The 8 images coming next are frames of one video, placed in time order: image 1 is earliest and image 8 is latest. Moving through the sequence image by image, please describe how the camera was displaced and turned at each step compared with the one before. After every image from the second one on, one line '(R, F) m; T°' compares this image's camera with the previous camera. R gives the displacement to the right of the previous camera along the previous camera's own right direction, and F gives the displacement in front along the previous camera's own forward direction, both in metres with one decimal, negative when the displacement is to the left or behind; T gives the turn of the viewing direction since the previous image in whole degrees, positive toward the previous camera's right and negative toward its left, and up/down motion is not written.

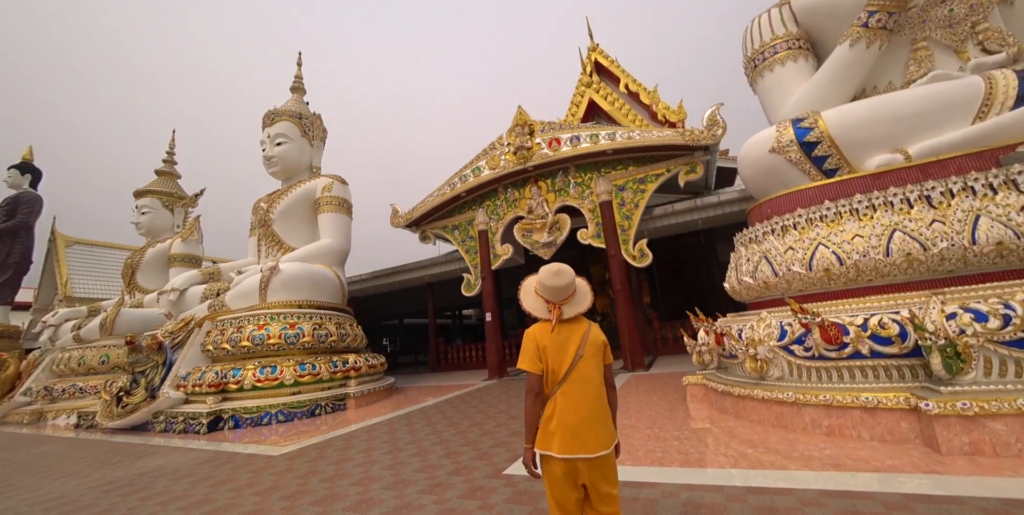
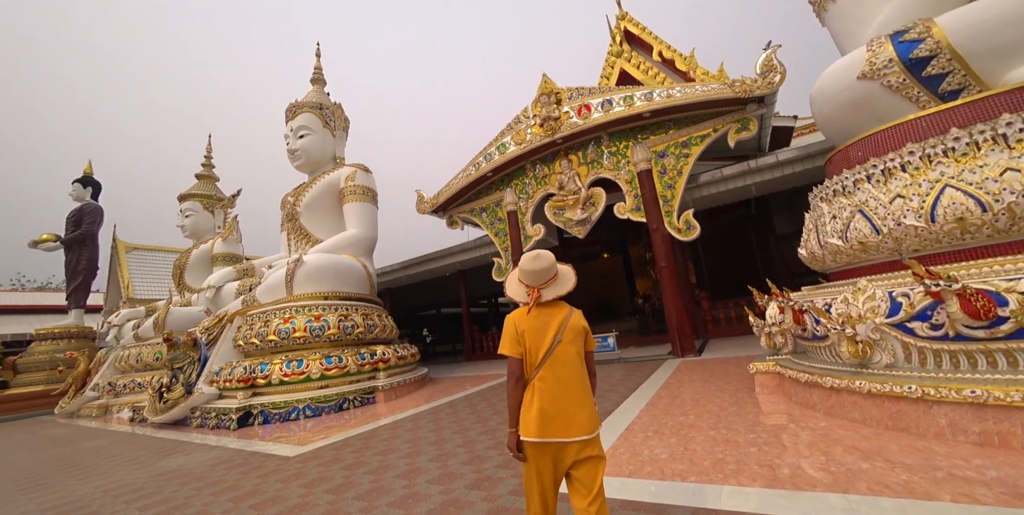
(+0.1, +0.4) m; -5°
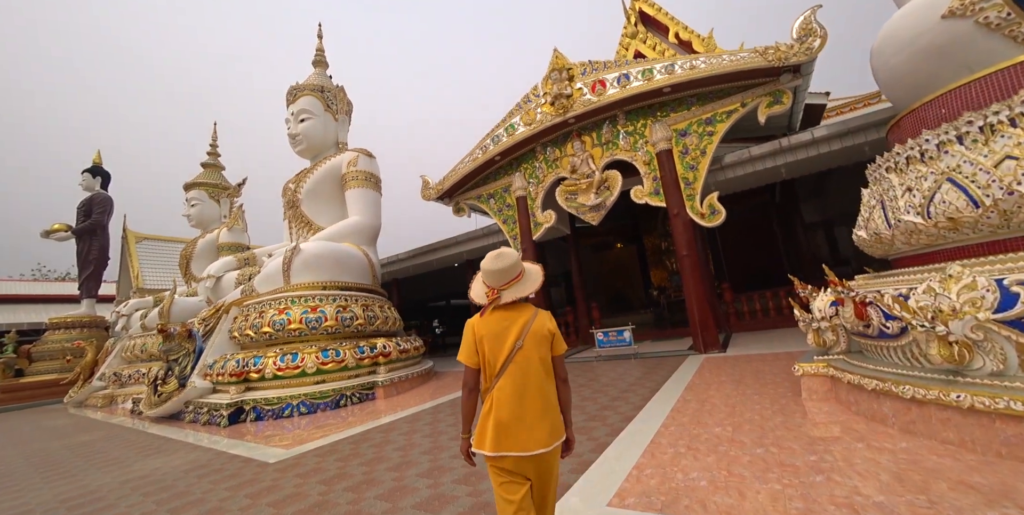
(0.0, +0.4) m; -2°
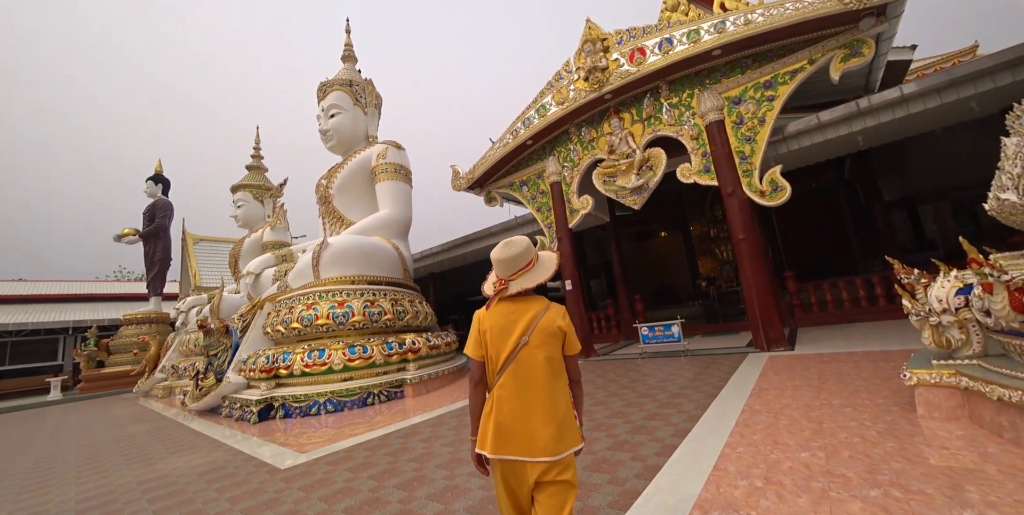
(+0.1, +0.4) m; -6°
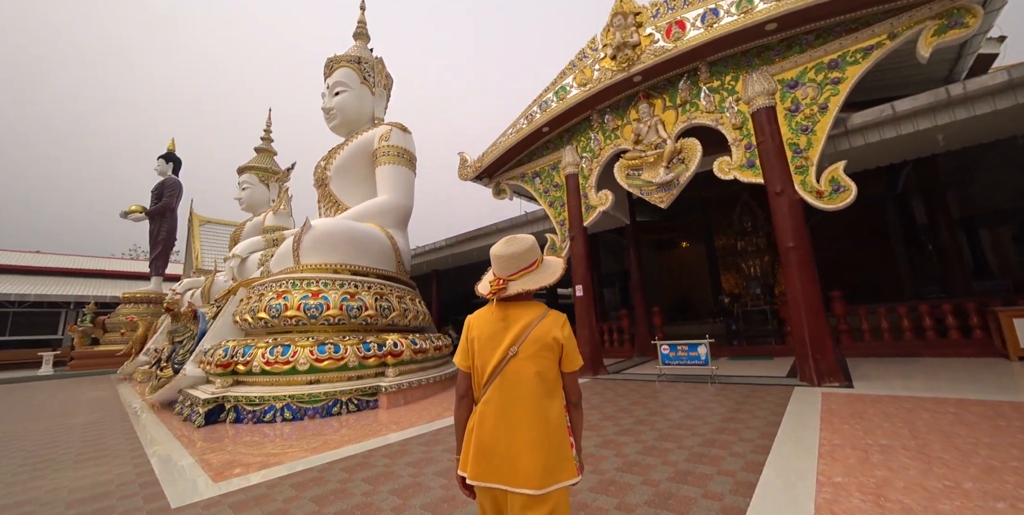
(+0.1, +0.7) m; -2°
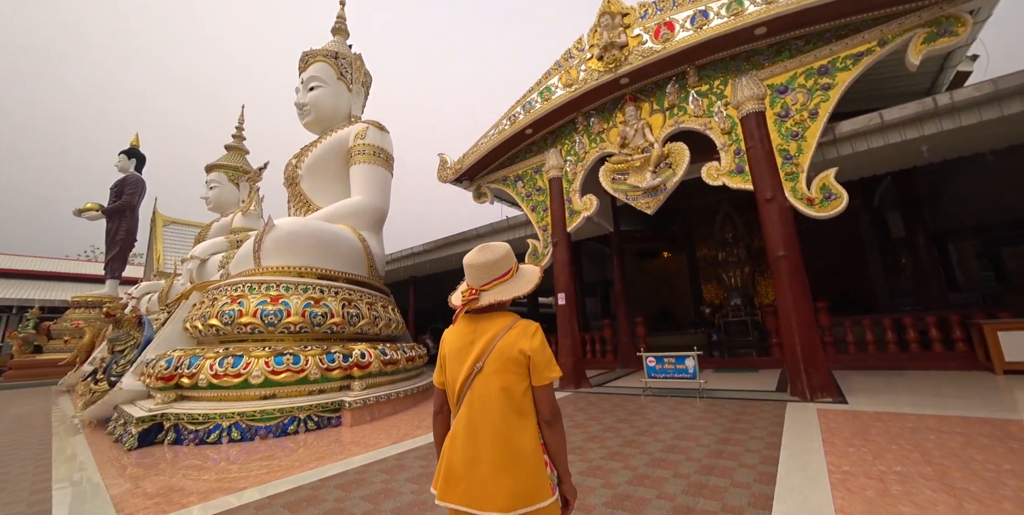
(0.0, +0.3) m; +3°
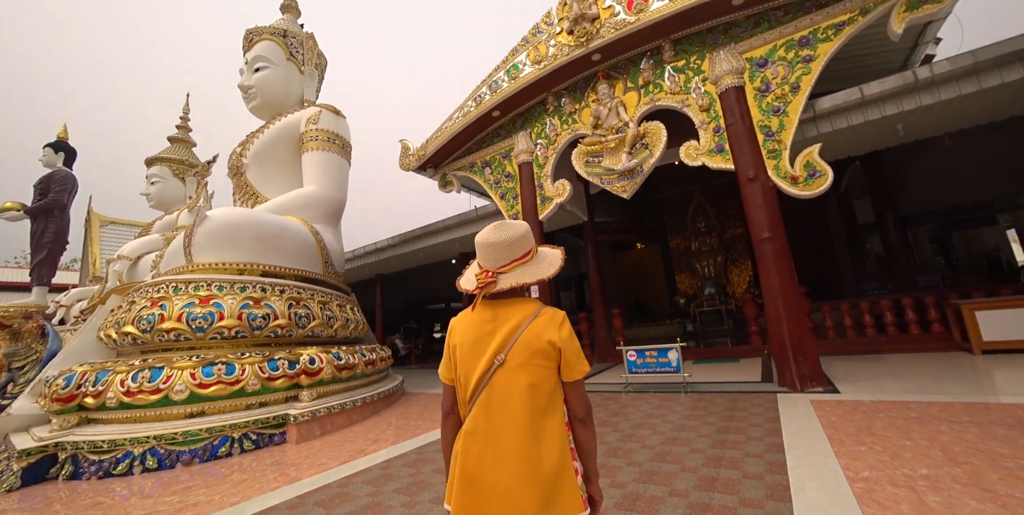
(+0.1, +0.4) m; +4°
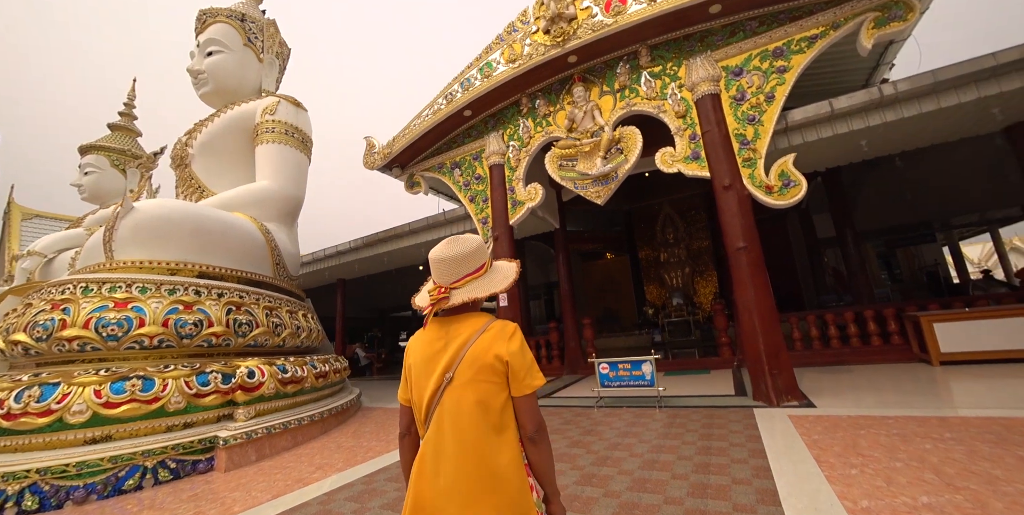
(0.0, +0.2) m; +4°
